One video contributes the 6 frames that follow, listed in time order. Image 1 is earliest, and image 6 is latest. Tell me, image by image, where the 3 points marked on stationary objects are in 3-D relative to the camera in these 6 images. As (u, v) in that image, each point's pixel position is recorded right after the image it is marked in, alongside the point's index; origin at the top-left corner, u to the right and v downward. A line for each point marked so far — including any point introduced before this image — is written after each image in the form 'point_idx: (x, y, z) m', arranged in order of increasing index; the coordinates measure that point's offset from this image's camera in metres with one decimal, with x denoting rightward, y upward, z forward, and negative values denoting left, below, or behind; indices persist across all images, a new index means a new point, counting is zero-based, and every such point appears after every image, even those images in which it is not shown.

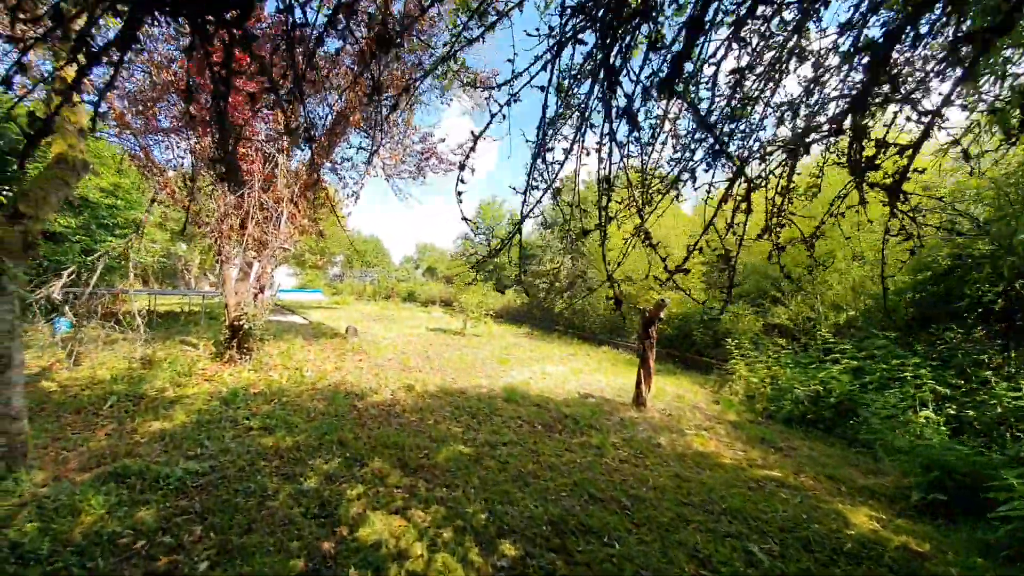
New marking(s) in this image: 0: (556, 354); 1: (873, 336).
0: (+1.1, -1.7, +10.4) m
1: (+5.9, -0.8, +6.7) m
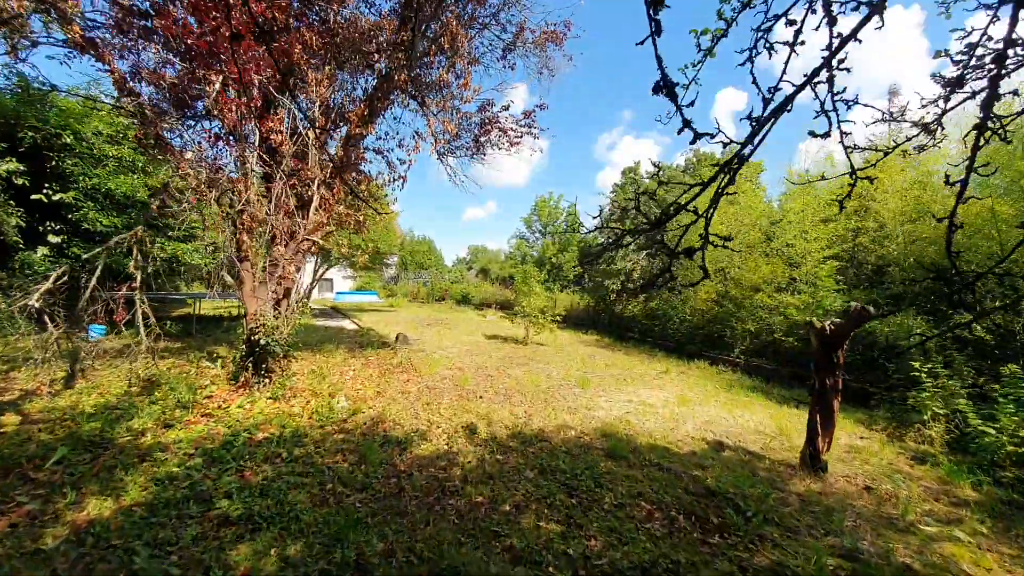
0: (+2.7, -1.7, +8.3) m
1: (+7.0, -0.8, +4.1) m
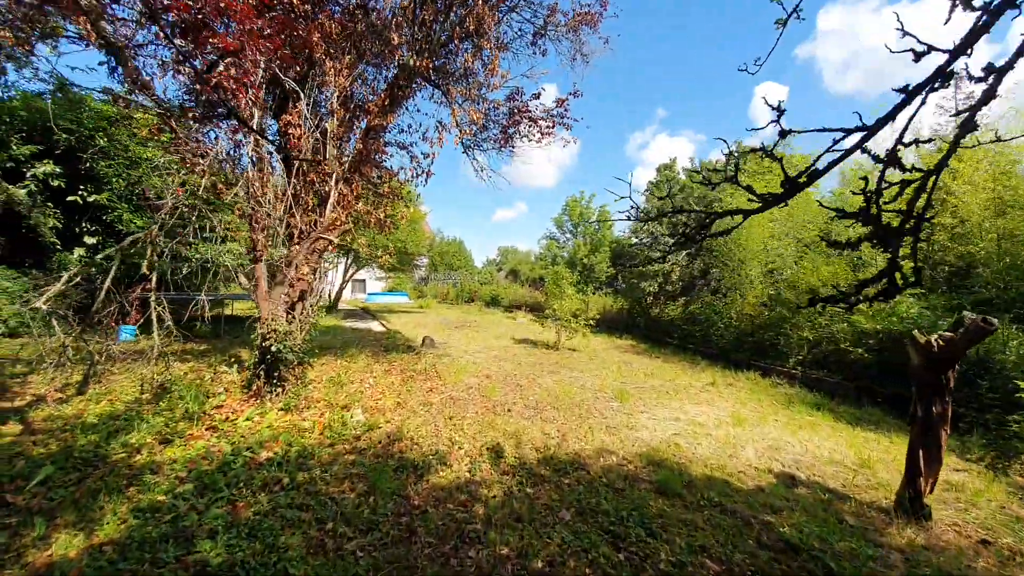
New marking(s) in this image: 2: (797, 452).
0: (+3.3, -1.8, +7.5) m
1: (+7.3, -0.8, +3.1) m
2: (+3.3, -1.8, +4.7) m
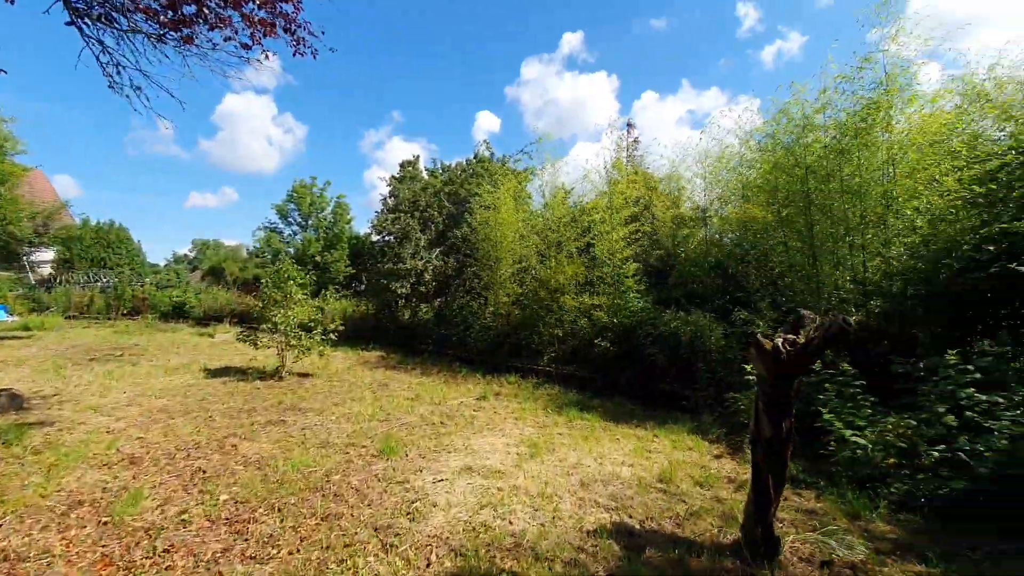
0: (-0.7, -1.8, +6.3) m
1: (+5.1, -0.8, +5.0) m
2: (+0.9, -1.8, +4.0) m
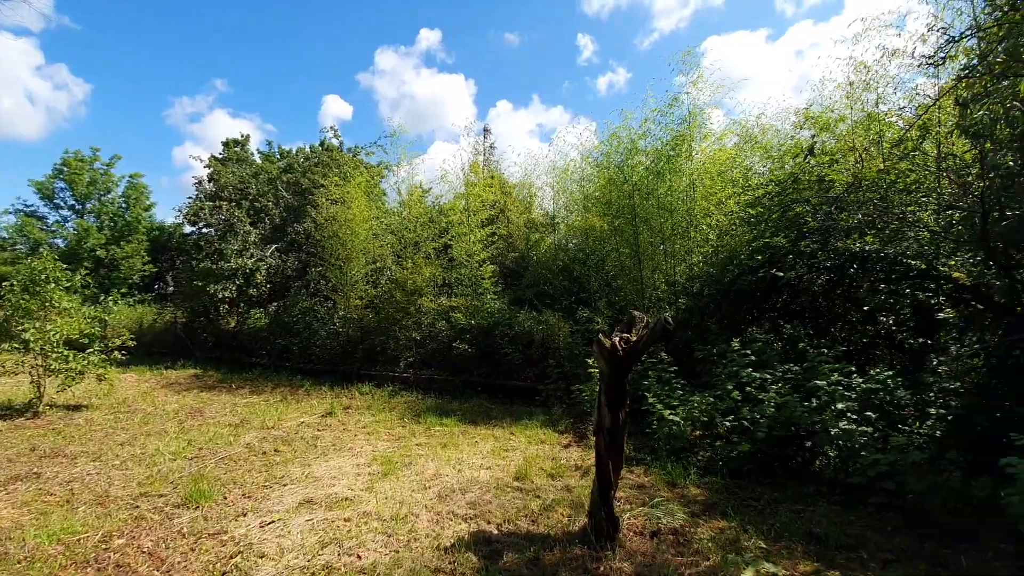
0: (-2.8, -1.9, +5.5) m
1: (+3.1, -0.8, +6.2) m
2: (-0.4, -1.8, +3.9) m
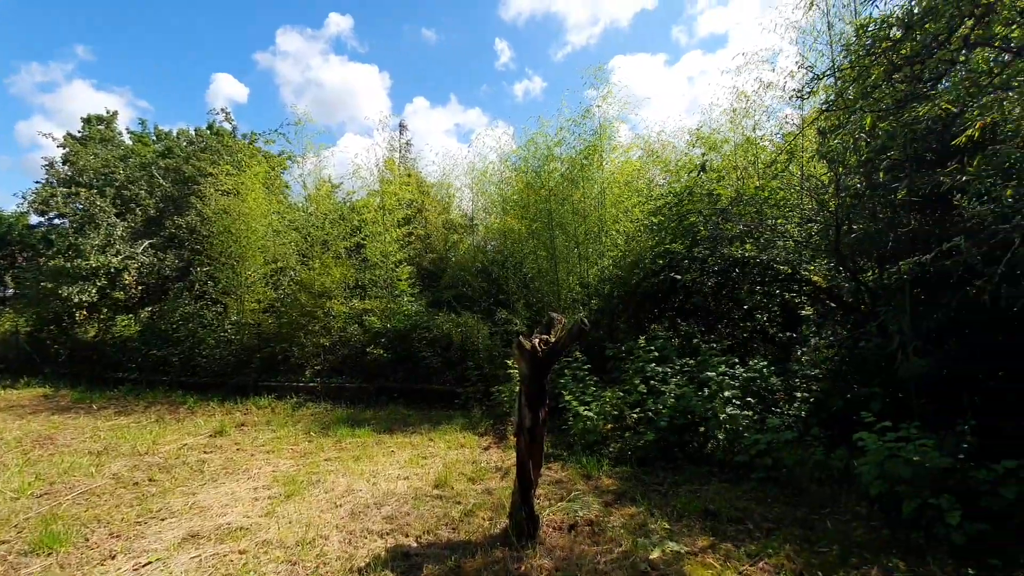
0: (-3.8, -1.9, +4.8) m
1: (+1.9, -0.8, +6.7) m
2: (-1.2, -1.9, +3.7) m
